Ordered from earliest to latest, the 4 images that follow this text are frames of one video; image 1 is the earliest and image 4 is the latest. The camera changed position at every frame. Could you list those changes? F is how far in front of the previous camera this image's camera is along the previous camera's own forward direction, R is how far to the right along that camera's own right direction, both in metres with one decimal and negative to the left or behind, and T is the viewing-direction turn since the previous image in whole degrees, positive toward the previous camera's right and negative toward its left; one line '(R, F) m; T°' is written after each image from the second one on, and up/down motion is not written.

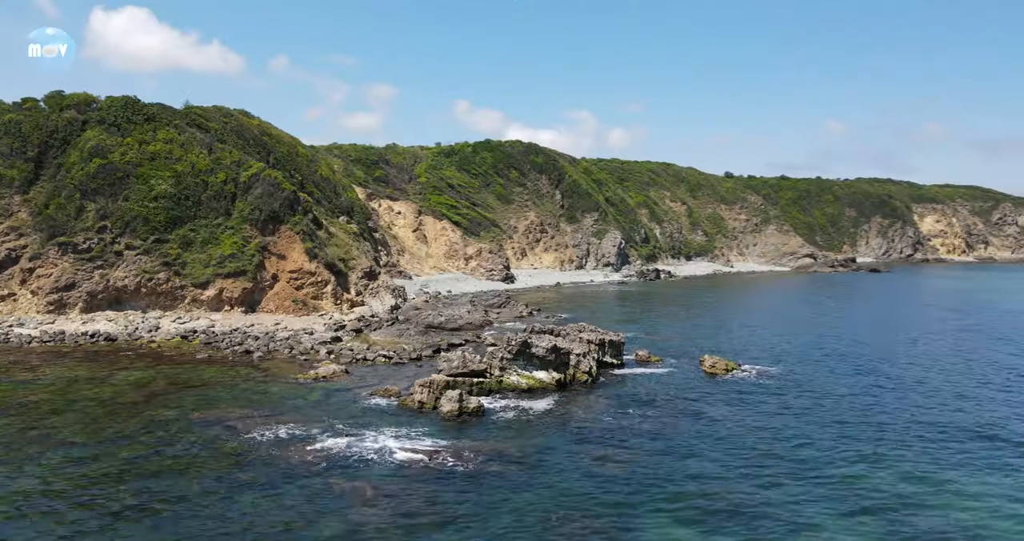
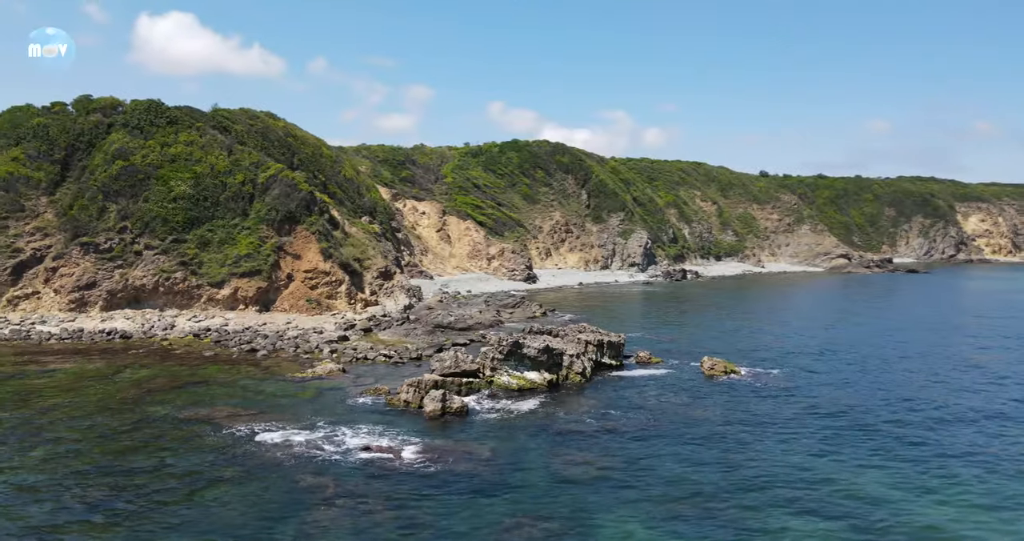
(+1.7, +0.1) m; -3°
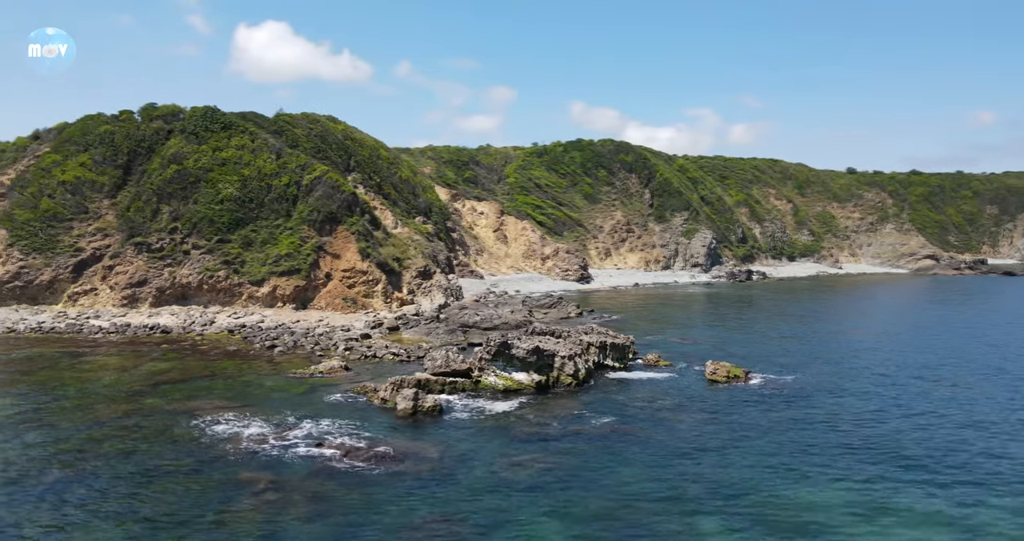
(+3.6, +0.3) m; -6°
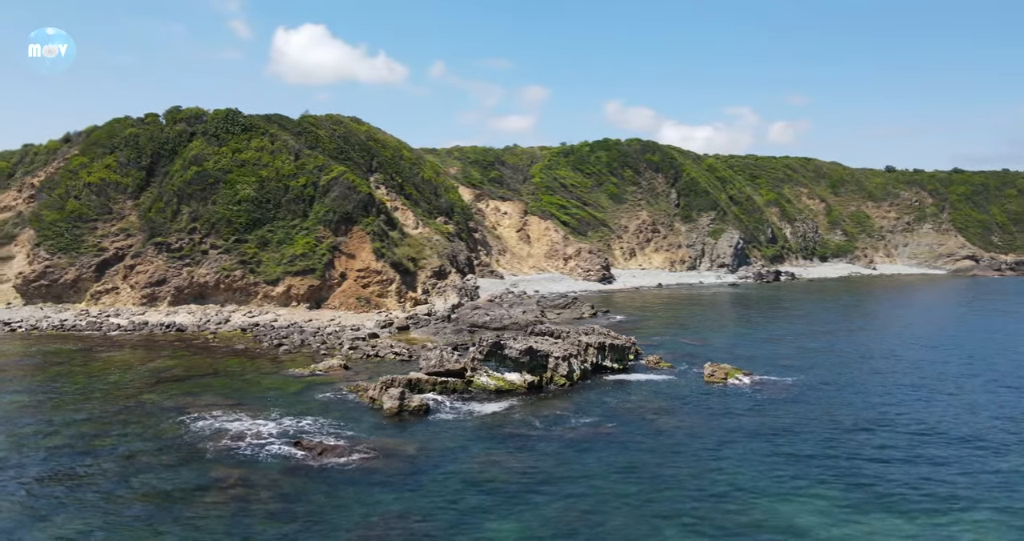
(+1.6, +0.1) m; -3°
